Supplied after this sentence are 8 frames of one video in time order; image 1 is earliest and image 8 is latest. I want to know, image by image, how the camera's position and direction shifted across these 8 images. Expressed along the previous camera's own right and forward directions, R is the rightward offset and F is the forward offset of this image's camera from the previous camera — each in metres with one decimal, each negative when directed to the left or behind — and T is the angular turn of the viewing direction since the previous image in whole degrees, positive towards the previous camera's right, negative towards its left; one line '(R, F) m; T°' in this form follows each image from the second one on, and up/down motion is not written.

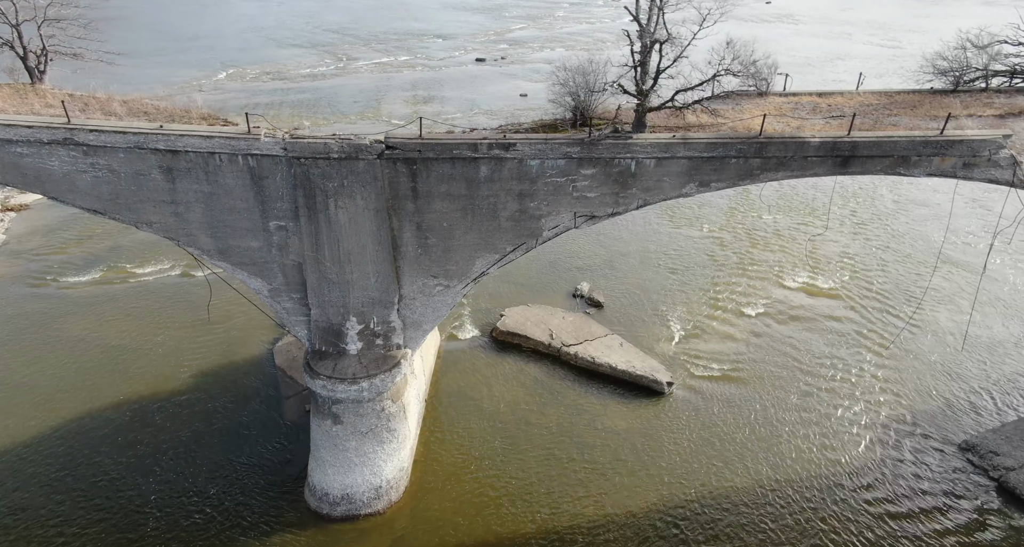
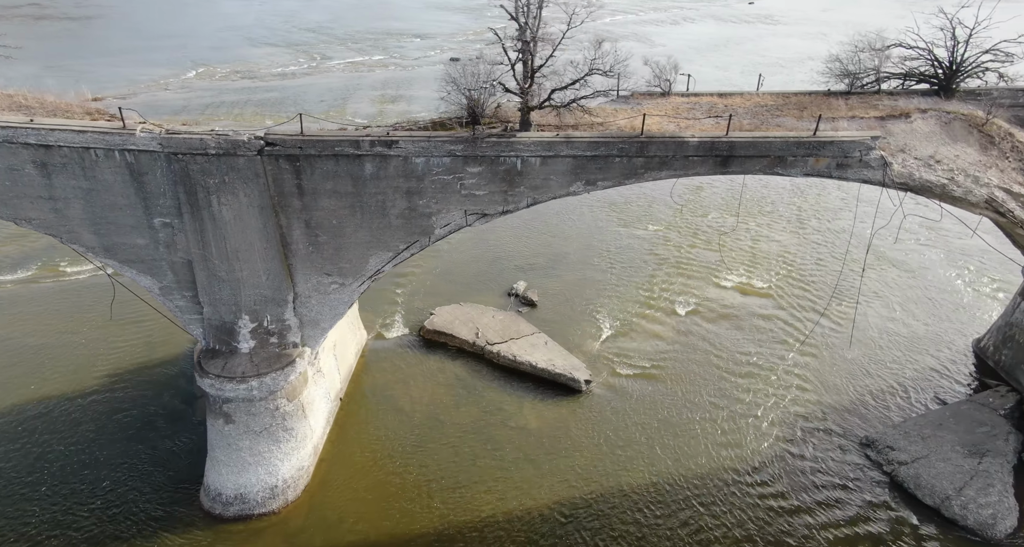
(+1.5, -0.1) m; +2°
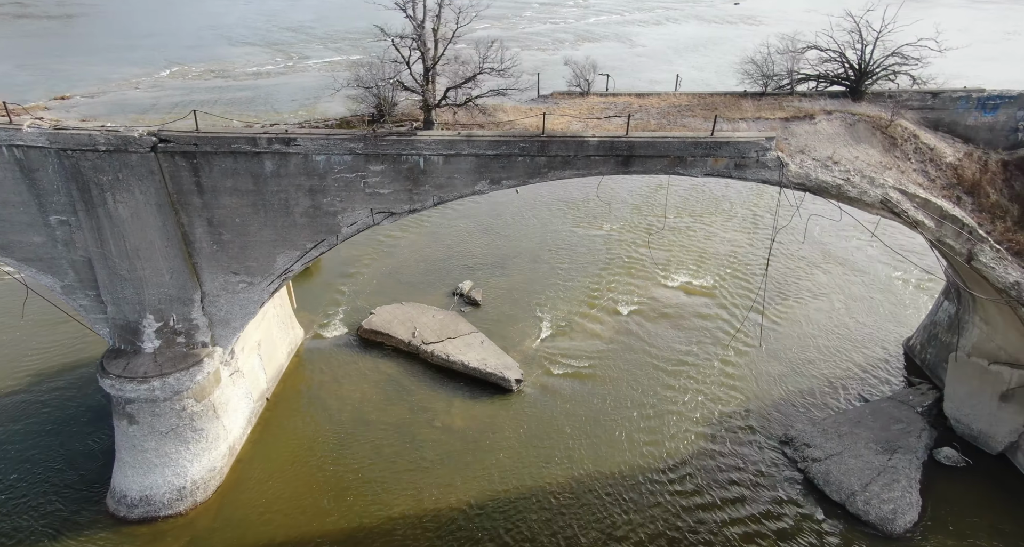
(+1.3, 0.0) m; +2°
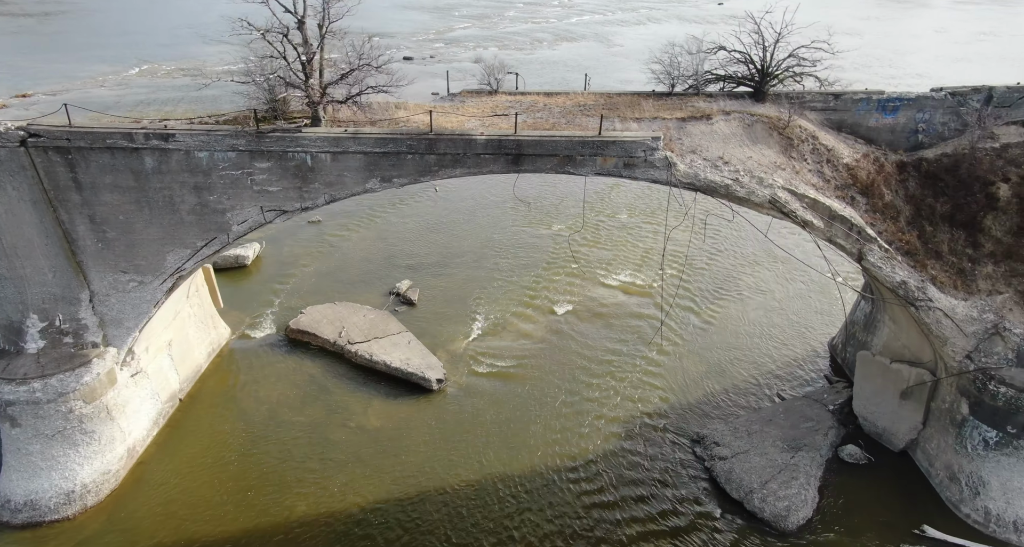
(+1.4, 0.0) m; +2°
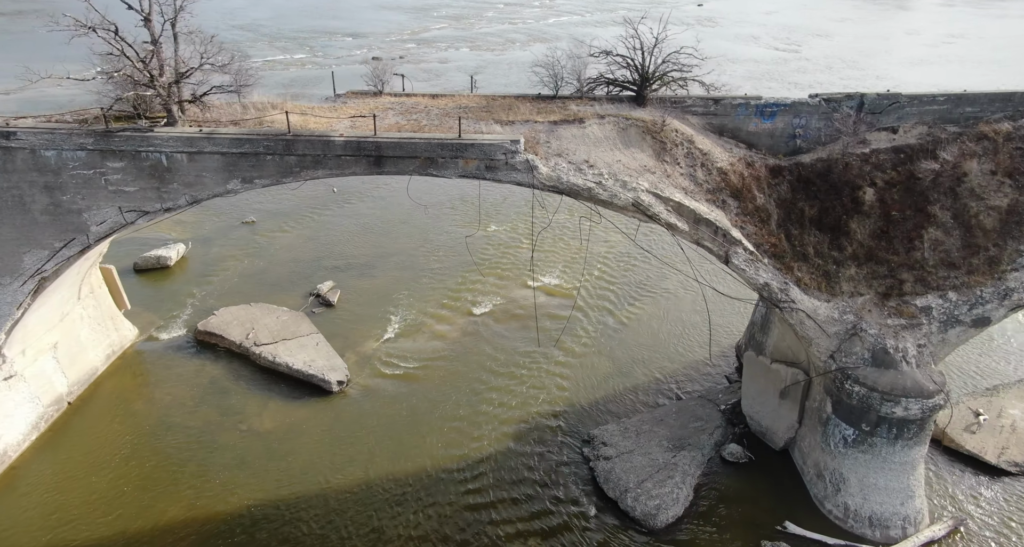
(+1.8, -0.1) m; +2°
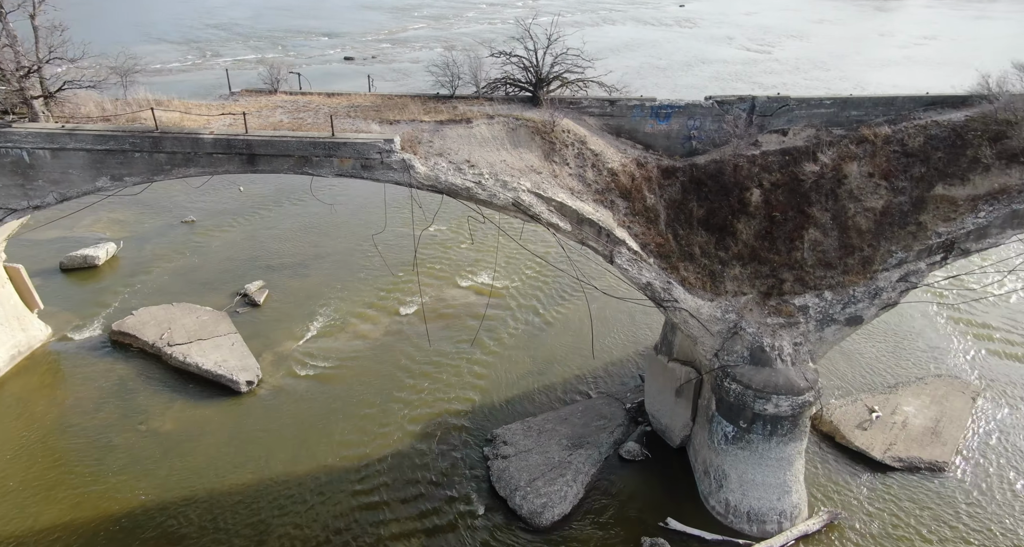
(+1.6, 0.0) m; +2°
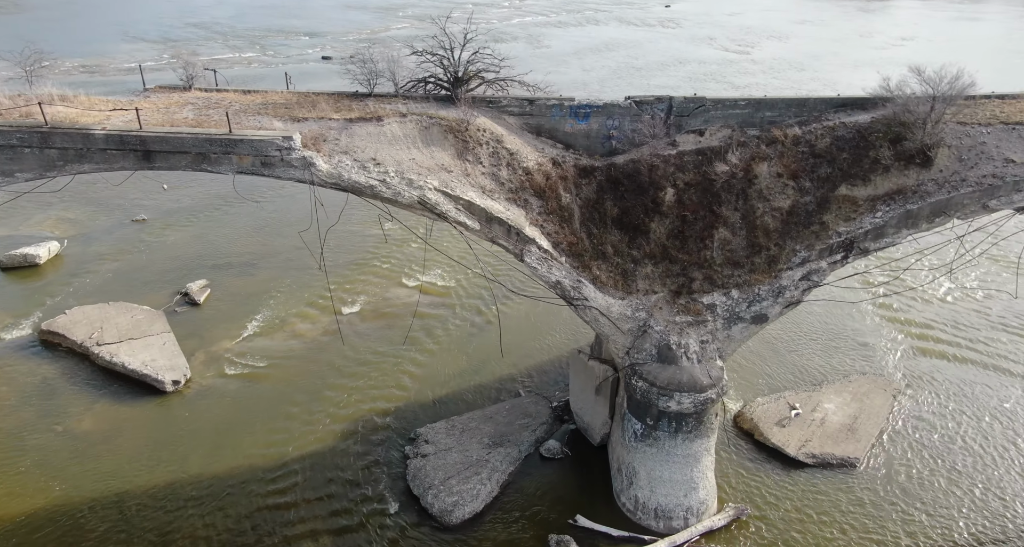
(+1.3, 0.0) m; +1°
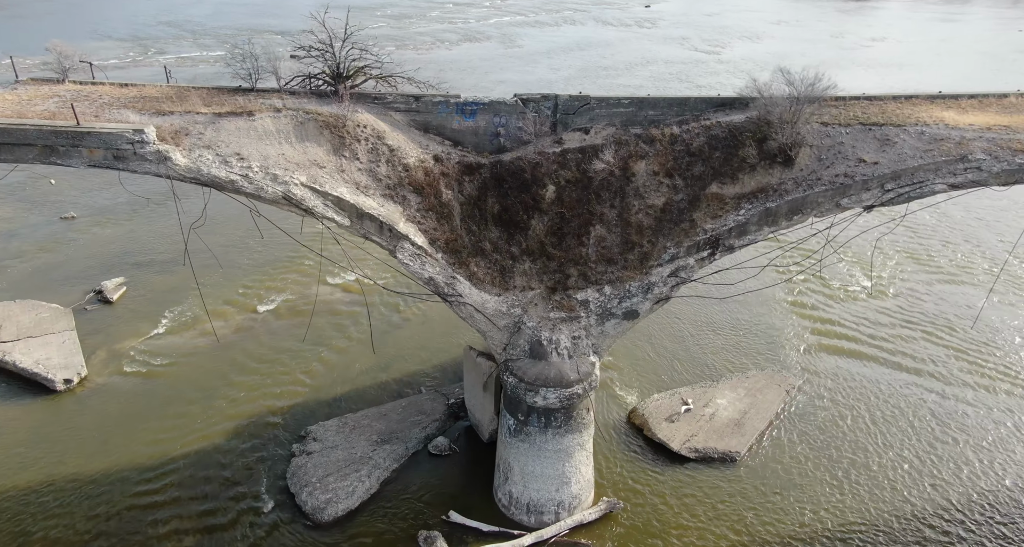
(+1.9, 0.0) m; +2°
